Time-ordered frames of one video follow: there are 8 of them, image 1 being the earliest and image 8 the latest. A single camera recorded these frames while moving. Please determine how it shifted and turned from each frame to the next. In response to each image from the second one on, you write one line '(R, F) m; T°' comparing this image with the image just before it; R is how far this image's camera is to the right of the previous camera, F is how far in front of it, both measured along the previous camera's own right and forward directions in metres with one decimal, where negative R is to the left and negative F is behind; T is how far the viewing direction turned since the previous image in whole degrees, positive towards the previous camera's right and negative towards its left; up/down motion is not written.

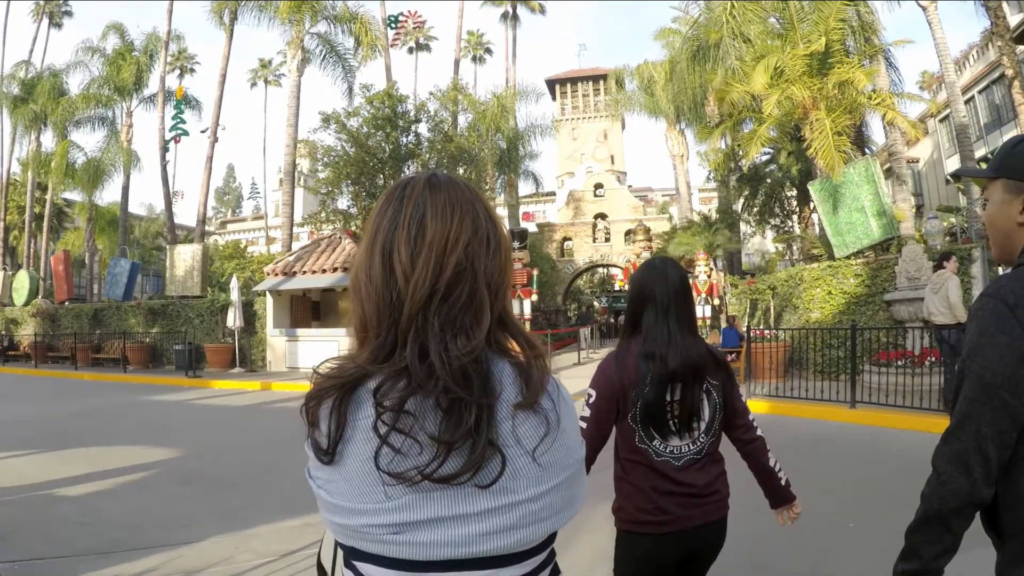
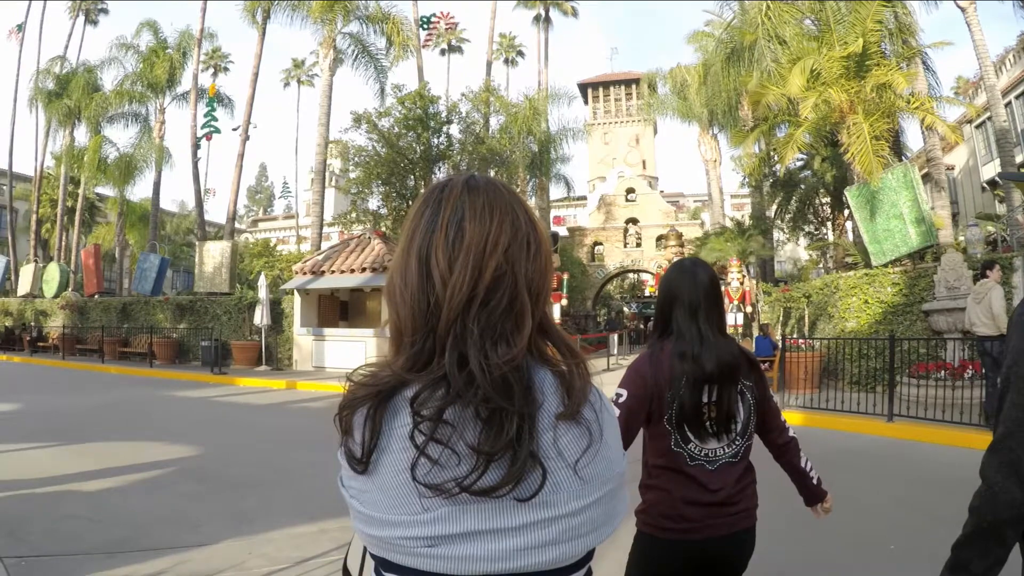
(-0.2, +0.1) m; -2°
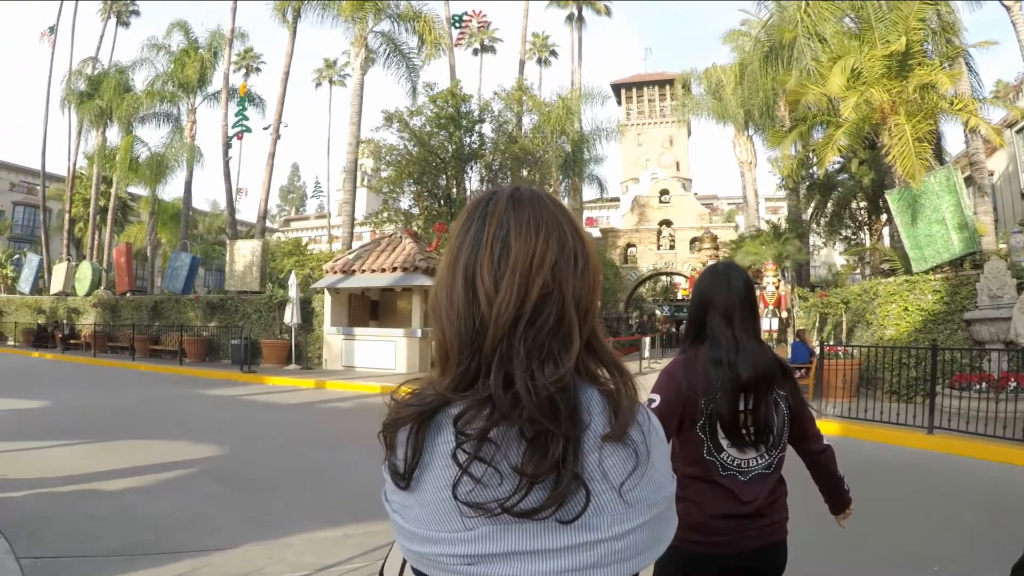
(-0.2, +0.2) m; -2°
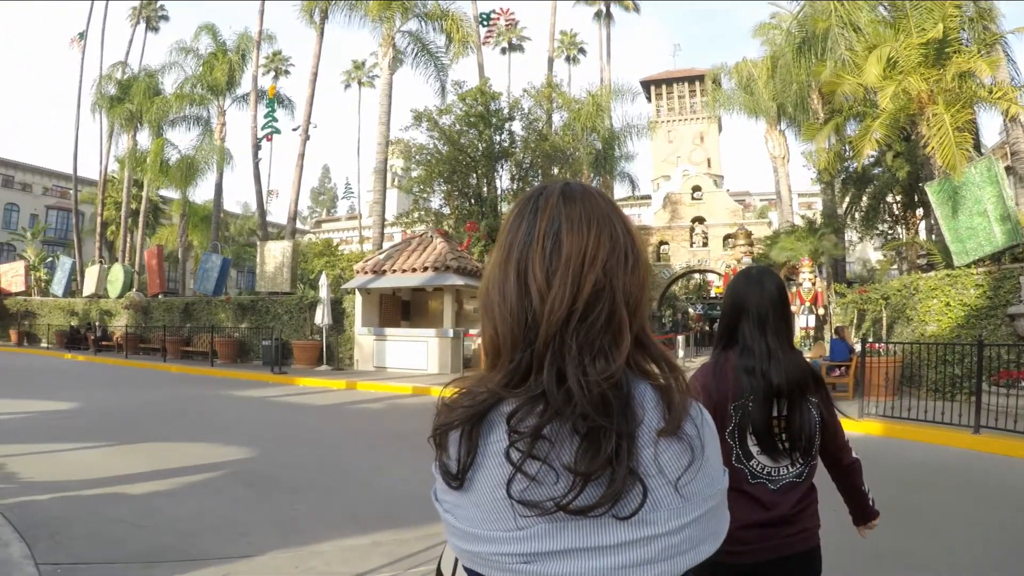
(-0.2, +0.1) m; -2°
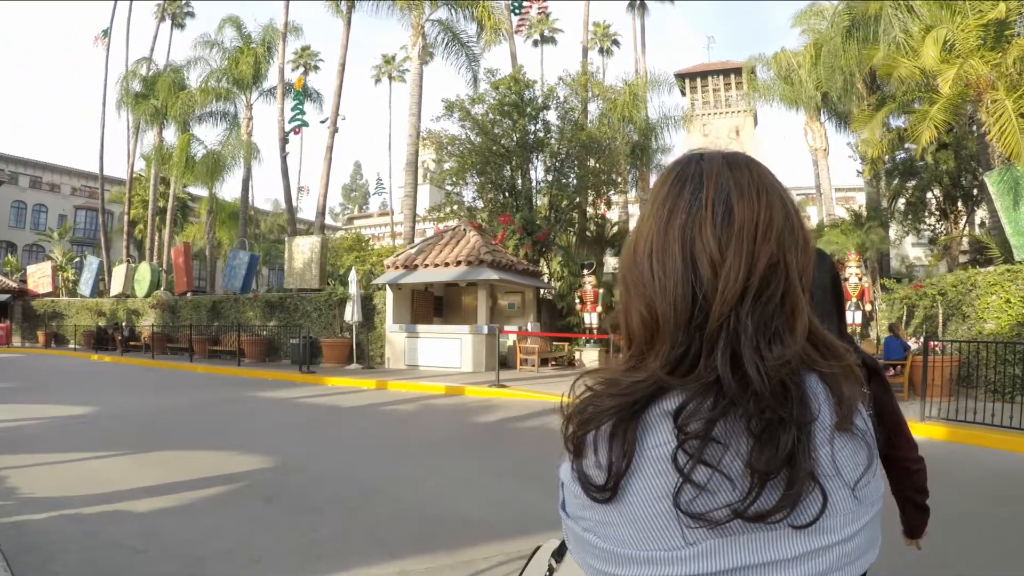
(-0.2, +0.4) m; -2°
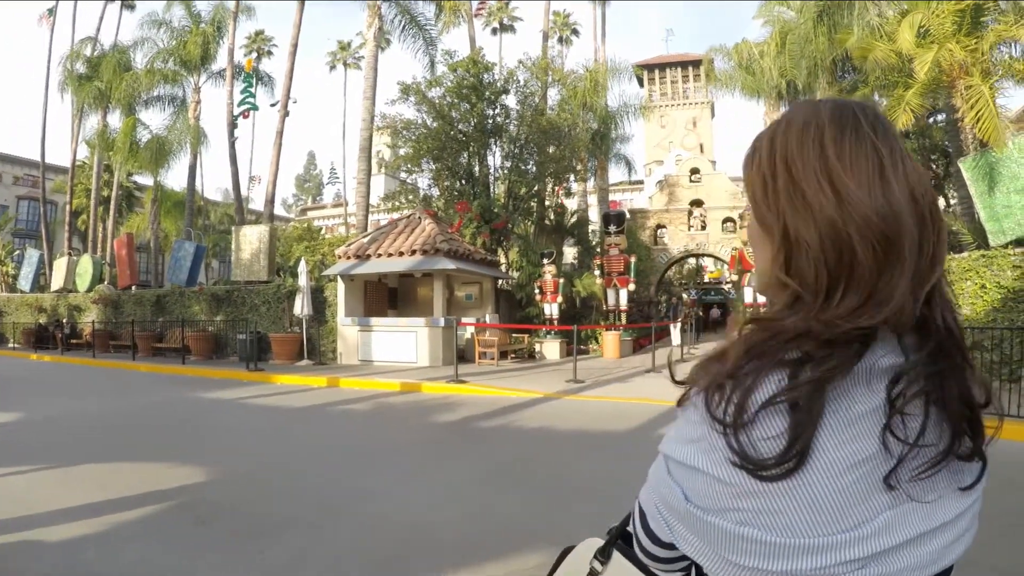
(+0.2, +0.4) m; +2°
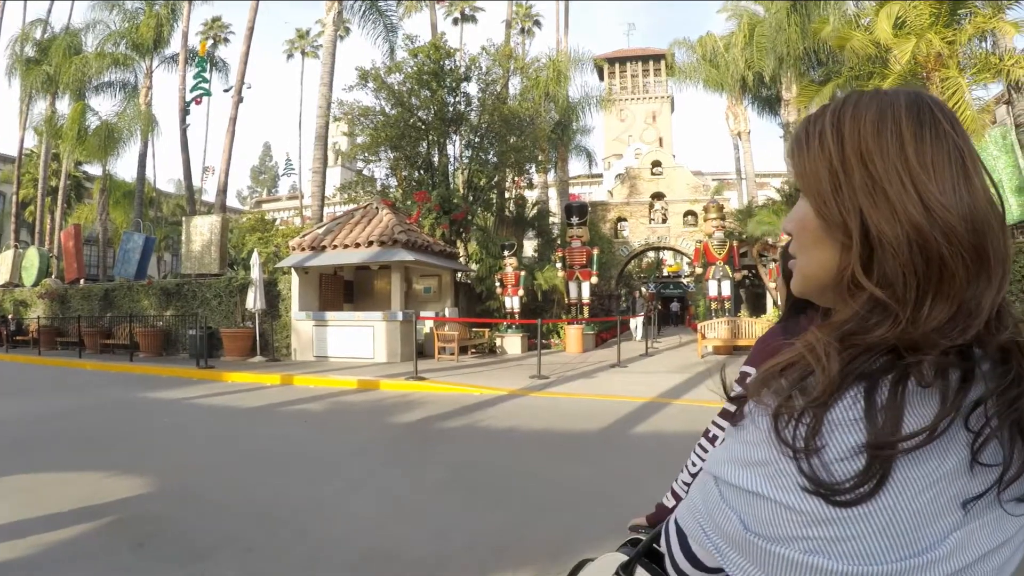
(+0.2, +0.3) m; +2°
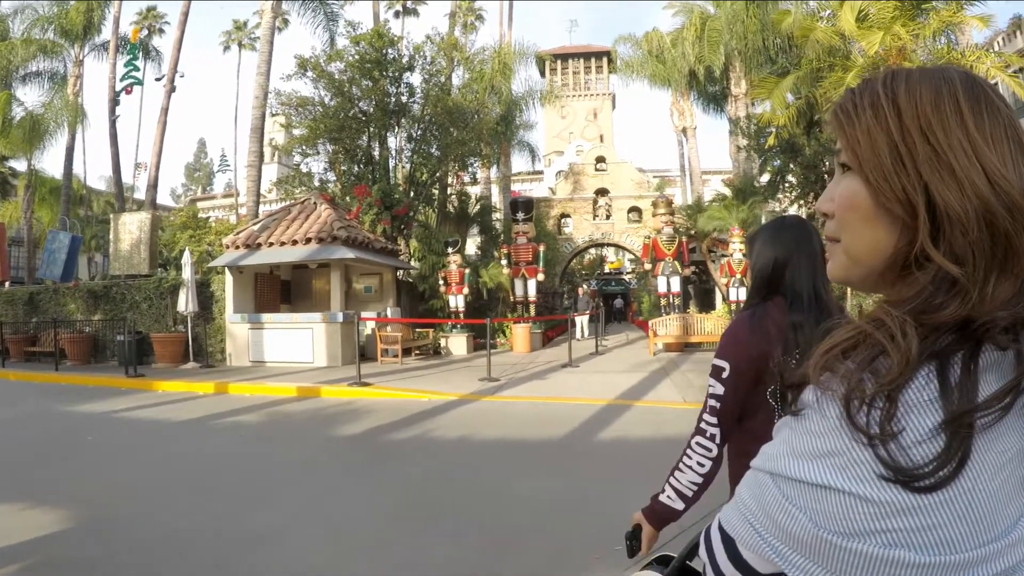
(+0.3, +0.4) m; +2°
